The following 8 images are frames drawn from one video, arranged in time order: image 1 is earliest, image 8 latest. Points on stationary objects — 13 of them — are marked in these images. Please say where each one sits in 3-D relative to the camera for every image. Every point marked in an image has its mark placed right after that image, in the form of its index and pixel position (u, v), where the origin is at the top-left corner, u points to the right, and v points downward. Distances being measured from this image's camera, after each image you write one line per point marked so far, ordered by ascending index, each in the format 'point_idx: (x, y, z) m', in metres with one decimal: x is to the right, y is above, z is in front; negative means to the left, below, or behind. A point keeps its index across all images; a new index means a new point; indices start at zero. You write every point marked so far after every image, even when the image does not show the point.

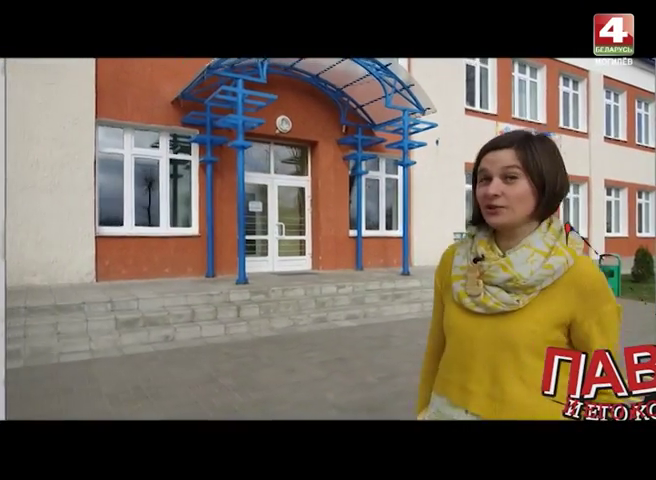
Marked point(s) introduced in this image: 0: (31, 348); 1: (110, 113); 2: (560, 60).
0: (-3.2, -1.2, +5.0) m
1: (-4.0, +2.4, +8.7) m
2: (+7.9, +6.2, +16.0) m
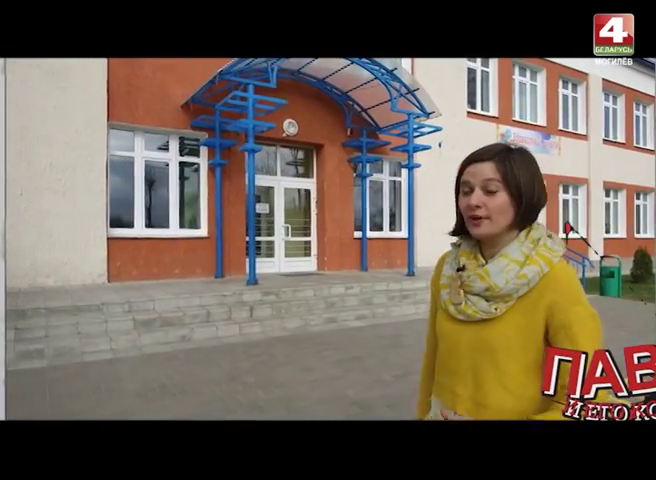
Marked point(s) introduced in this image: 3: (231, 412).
0: (-3.0, -1.2, +5.2) m
1: (-3.9, +2.3, +8.8) m
2: (+8.0, +6.1, +16.2) m
3: (-0.8, -1.4, +3.7) m
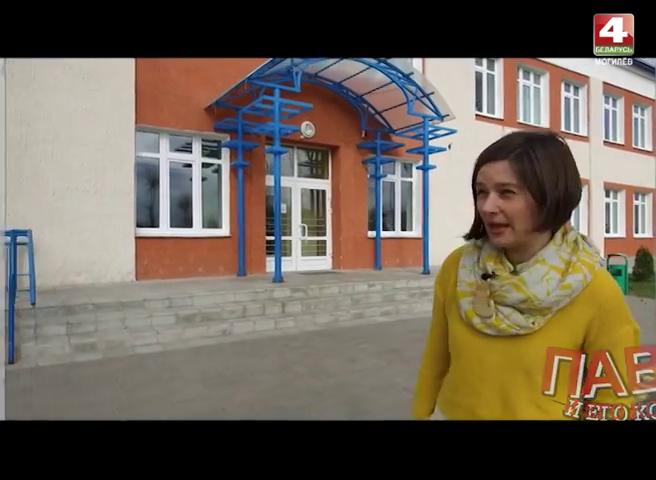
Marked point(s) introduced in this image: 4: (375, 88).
0: (-2.6, -1.2, +5.4) m
1: (-3.5, +2.4, +9.1) m
2: (+8.3, +6.2, +16.6) m
3: (-0.3, -1.3, +3.9) m
4: (+1.1, +3.5, +10.7) m
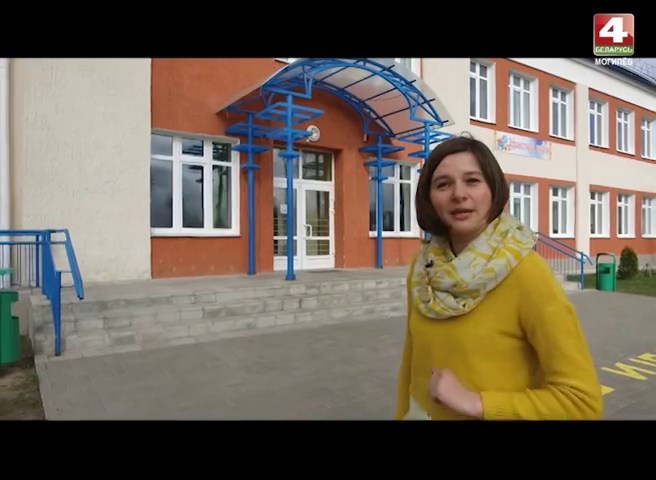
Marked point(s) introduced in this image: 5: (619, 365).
0: (-2.3, -1.2, +5.8) m
1: (-3.3, +2.4, +9.4) m
2: (+8.3, +6.2, +17.3) m
3: (0.0, -1.3, +4.3) m
4: (+1.2, +3.5, +11.1) m
5: (+3.2, -1.4, +5.1) m
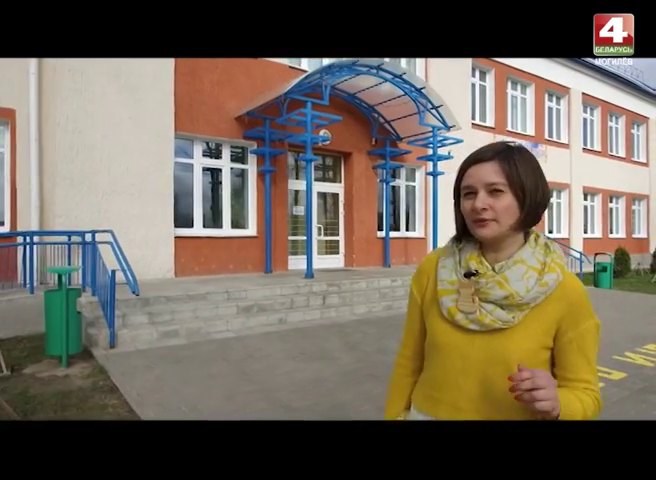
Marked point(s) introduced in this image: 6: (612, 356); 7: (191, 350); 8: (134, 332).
0: (-1.9, -1.2, +6.1) m
1: (-3.0, +2.4, +9.7) m
2: (+8.4, +6.2, +17.9) m
3: (+0.5, -1.3, +4.8) m
4: (+1.5, +3.5, +11.6) m
5: (+3.6, -1.4, +5.6) m
6: (+3.4, -1.4, +5.5) m
7: (-1.6, -1.3, +5.4) m
8: (-2.4, -1.1, +5.7) m
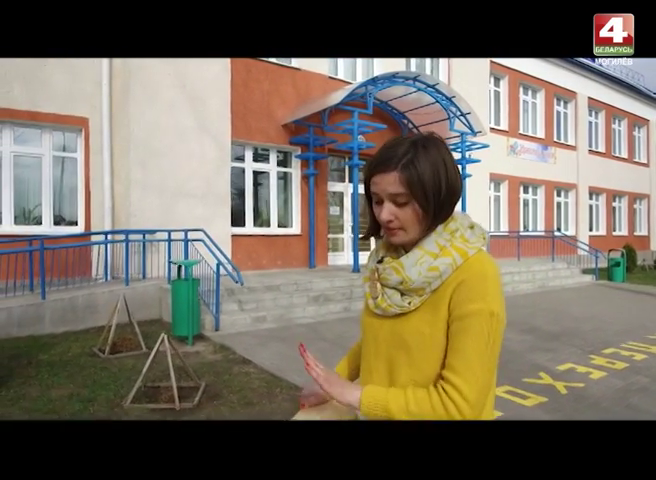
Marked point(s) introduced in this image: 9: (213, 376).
0: (-0.8, -1.1, +7.0) m
1: (-2.0, +2.4, +10.6) m
2: (+9.3, +6.3, +18.8) m
3: (+1.5, -1.3, +5.7) m
4: (+2.4, +3.6, +12.5) m
5: (+4.7, -1.3, +6.6) m
6: (+4.4, -1.3, +6.5) m
7: (-0.6, -1.2, +6.2) m
8: (-1.4, -1.1, +6.6) m
9: (-1.1, -1.3, +4.6) m
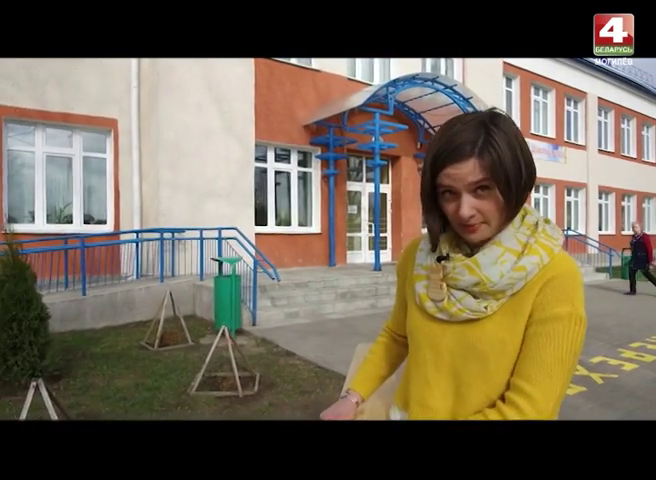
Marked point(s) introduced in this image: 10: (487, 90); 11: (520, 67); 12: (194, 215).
0: (-0.4, -1.1, +7.2) m
1: (-1.5, +2.4, +10.8) m
2: (+9.8, +6.3, +19.0) m
3: (+2.0, -1.3, +5.9) m
4: (+2.9, +3.6, +12.7) m
5: (+5.1, -1.3, +6.8) m
6: (+4.9, -1.3, +6.7) m
7: (-0.1, -1.2, +6.5) m
8: (-0.9, -1.1, +6.8) m
9: (-0.7, -1.3, +4.9) m
10: (+5.3, +5.0, +15.5) m
11: (+7.3, +6.6, +17.7) m
12: (-2.7, +0.5, +9.8) m
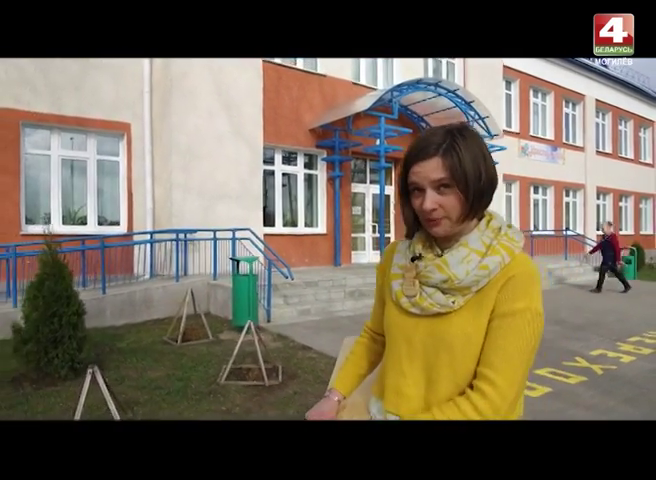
0: (-0.2, -1.1, +7.5) m
1: (-1.4, +2.4, +11.1) m
2: (+9.9, +6.3, +19.3) m
3: (+2.2, -1.3, +6.2) m
4: (+3.1, +3.6, +13.0) m
5: (+5.3, -1.3, +7.1) m
6: (+5.1, -1.3, +7.0) m
7: (+0.1, -1.2, +6.8) m
8: (-0.7, -1.1, +7.1) m
9: (-0.5, -1.3, +5.2) m
10: (+5.5, +5.0, +15.9) m
11: (+7.4, +6.6, +18.0) m
12: (-2.6, +0.5, +10.1) m
